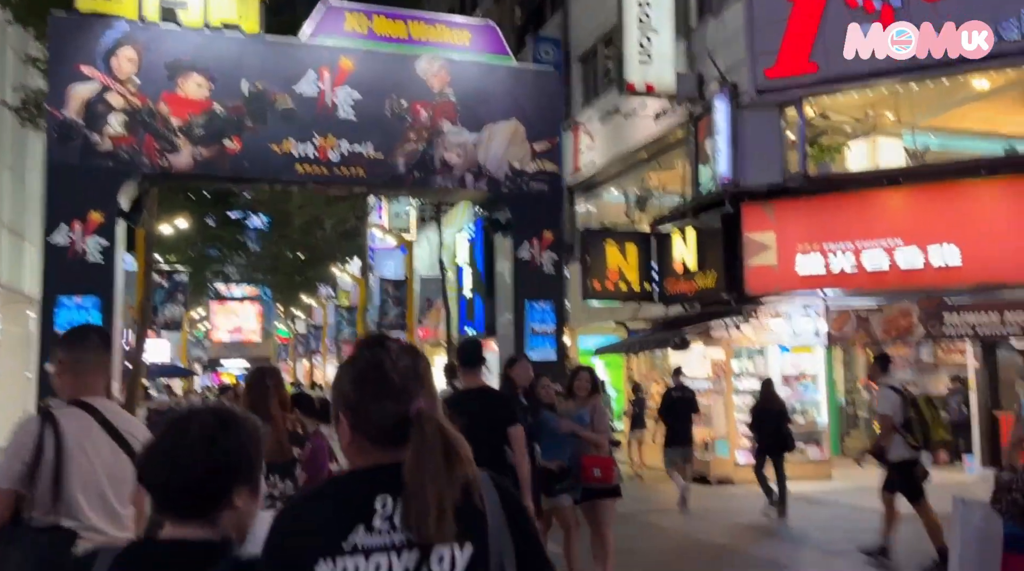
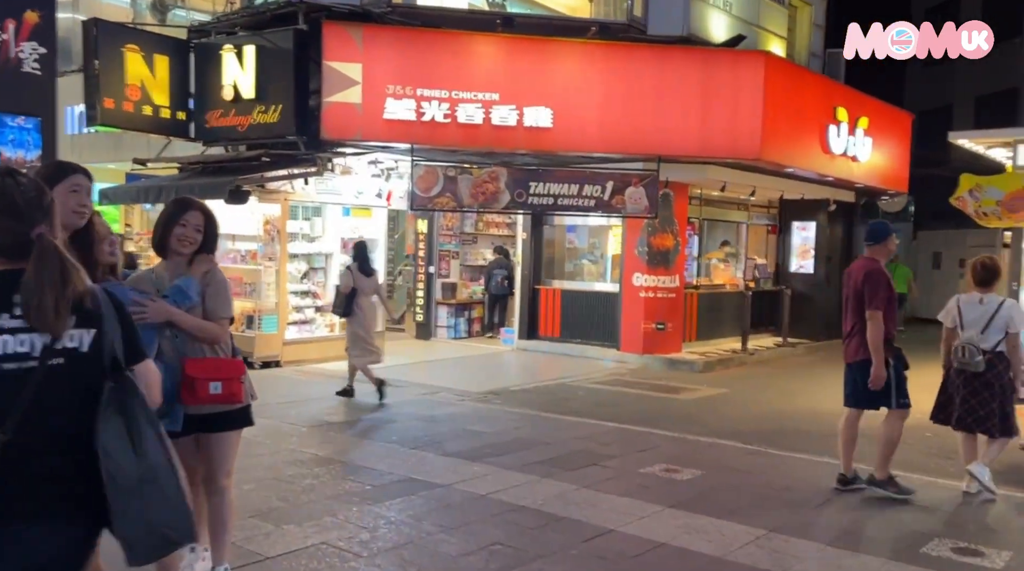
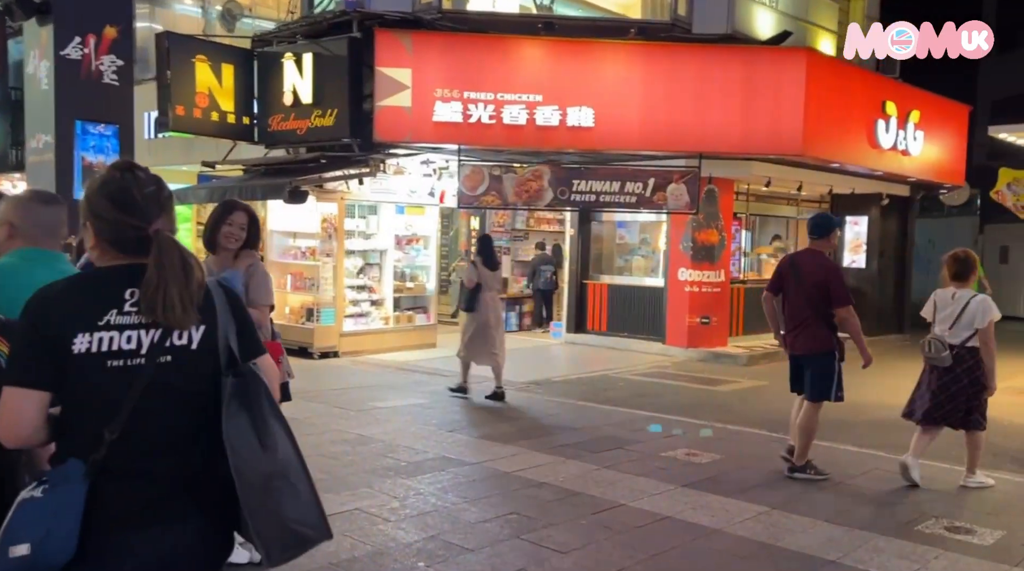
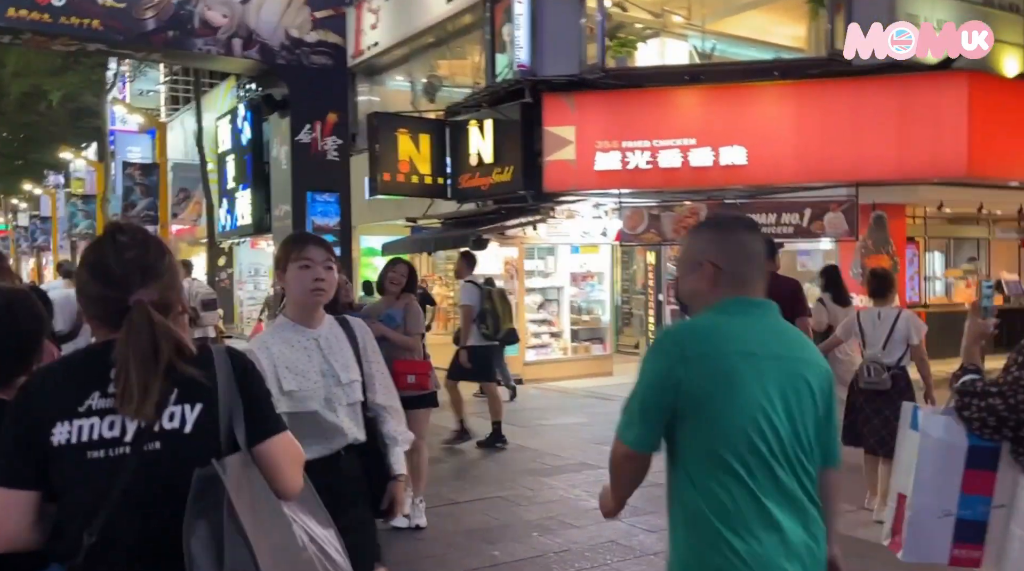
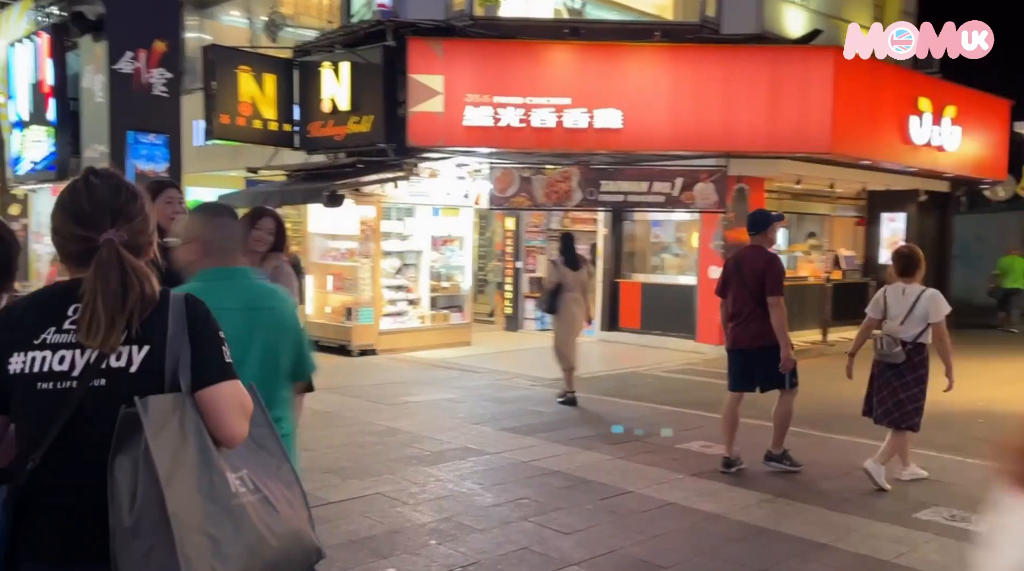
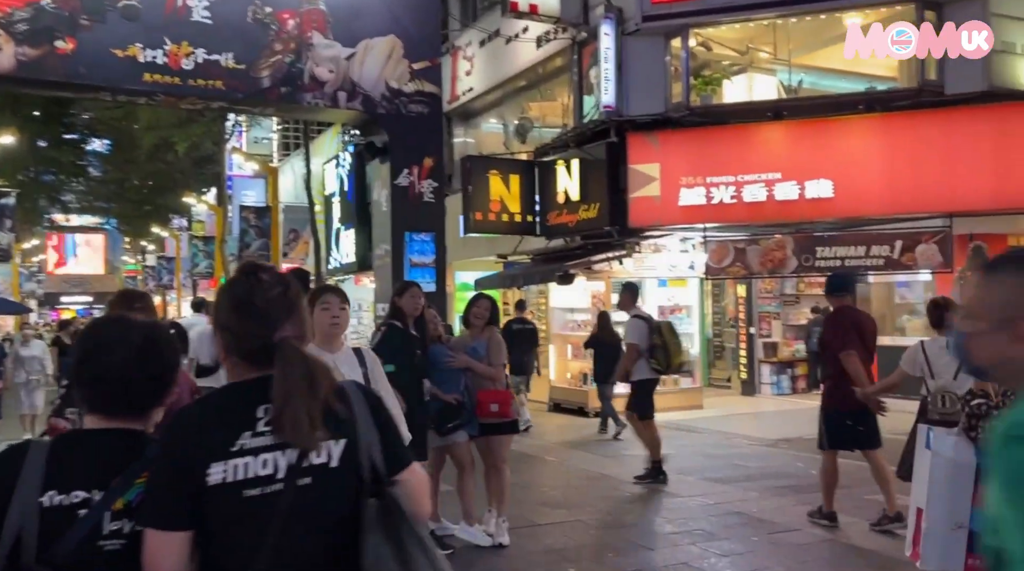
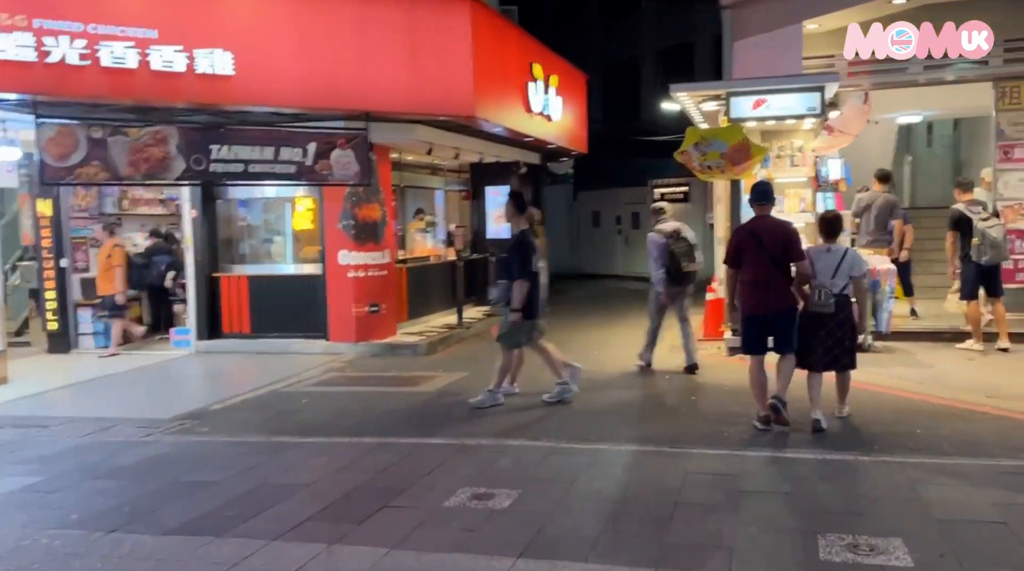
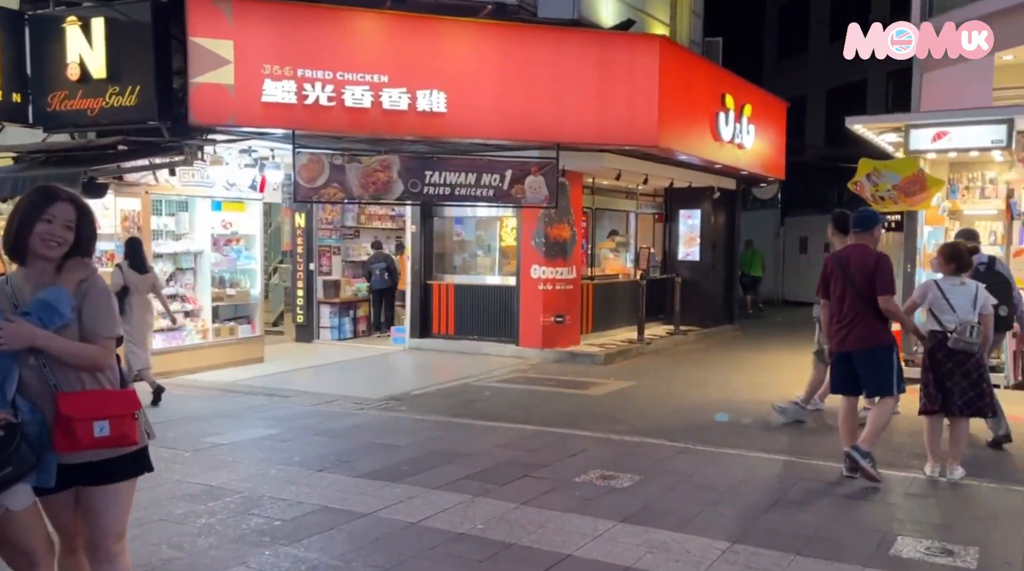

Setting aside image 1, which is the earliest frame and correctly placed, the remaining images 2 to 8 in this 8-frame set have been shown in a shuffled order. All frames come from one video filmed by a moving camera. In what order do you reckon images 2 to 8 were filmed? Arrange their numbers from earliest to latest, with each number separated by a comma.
6, 4, 5, 3, 2, 8, 7
